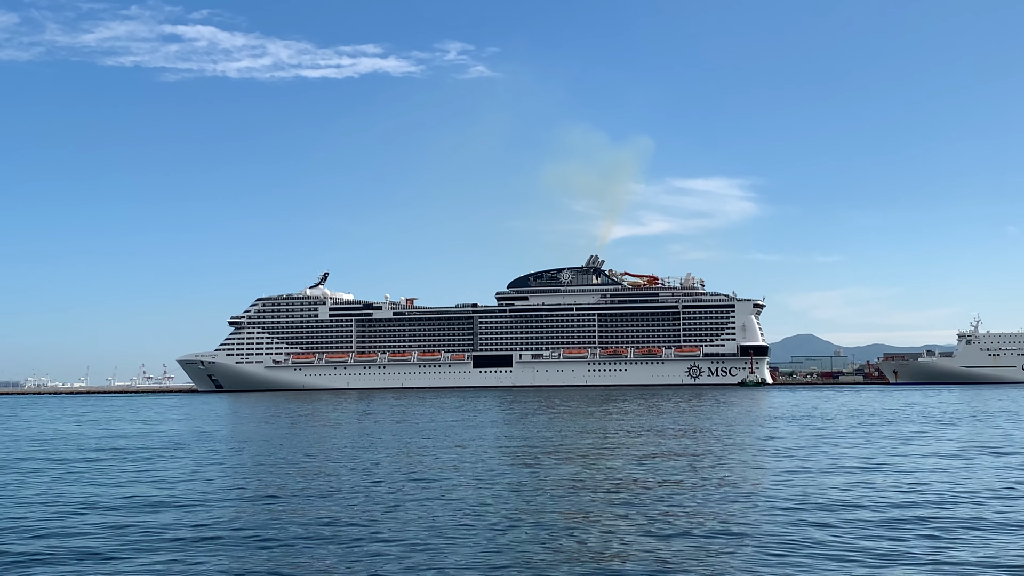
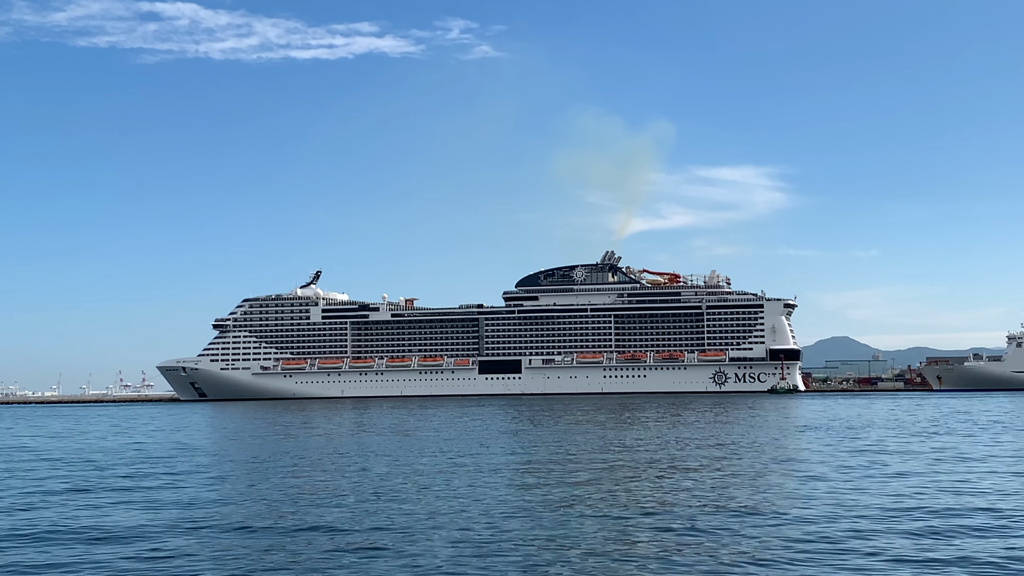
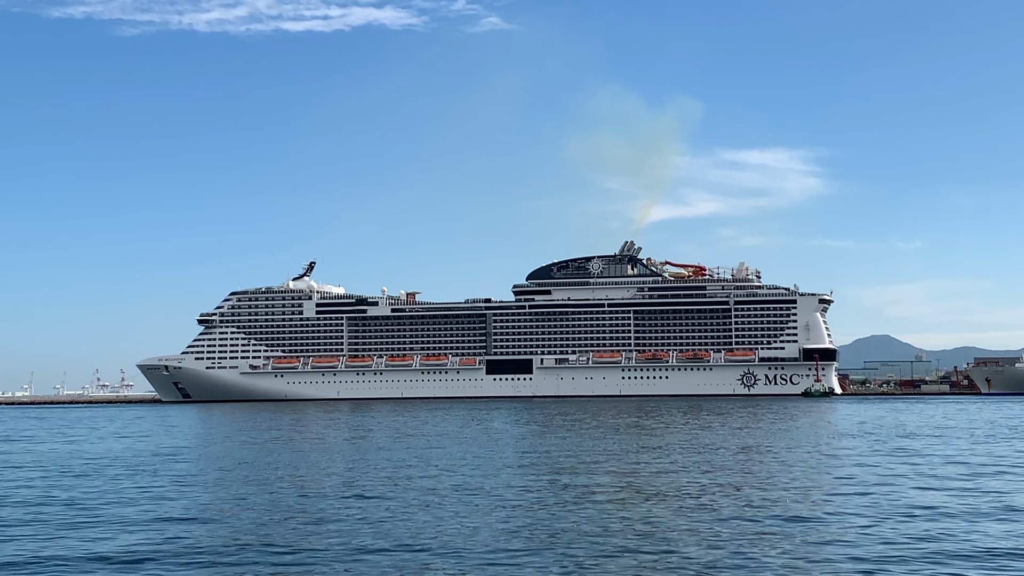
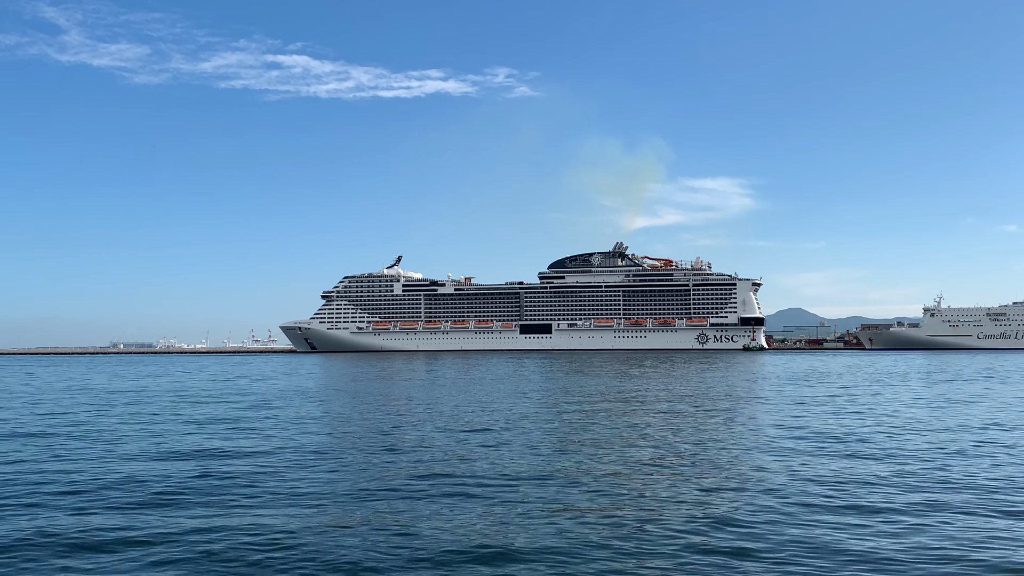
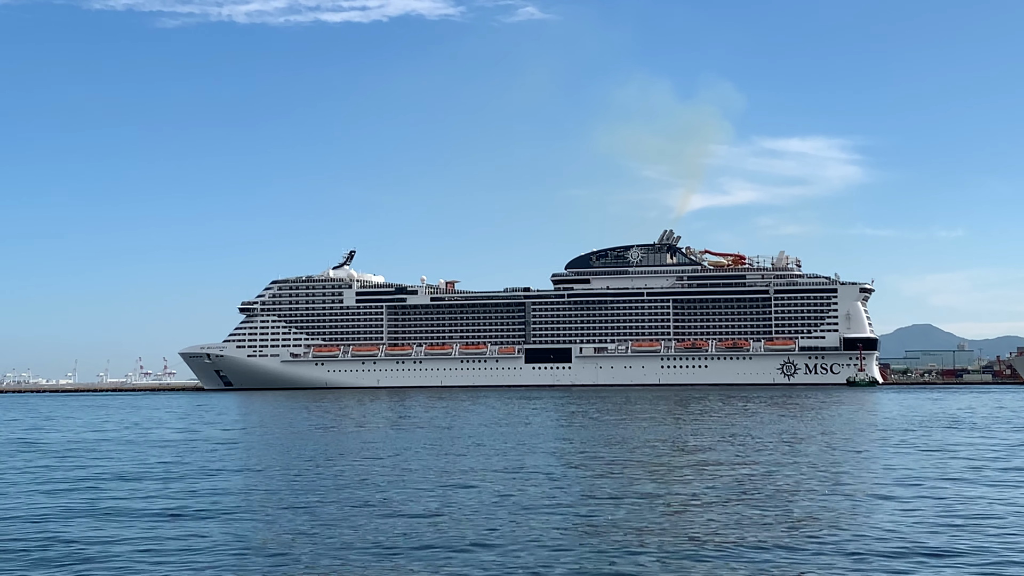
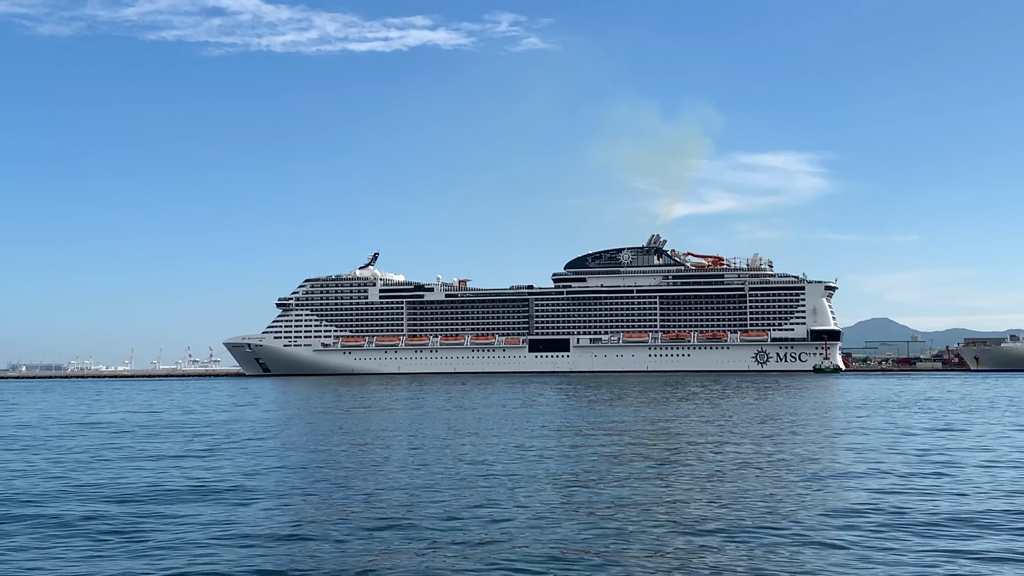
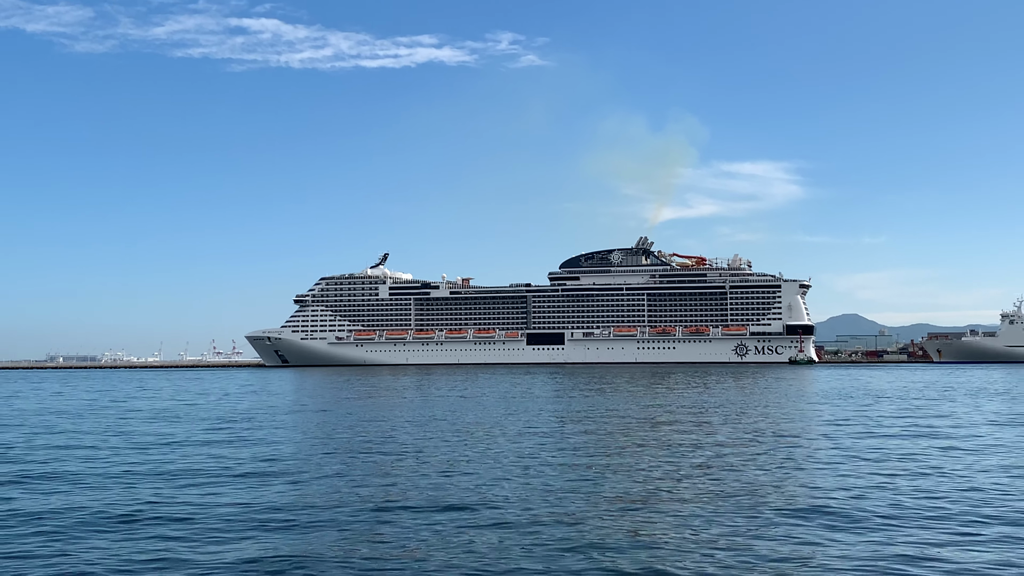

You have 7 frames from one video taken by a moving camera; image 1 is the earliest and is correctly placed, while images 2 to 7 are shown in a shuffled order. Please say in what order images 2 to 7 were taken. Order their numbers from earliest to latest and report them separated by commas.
2, 3, 5, 6, 7, 4
